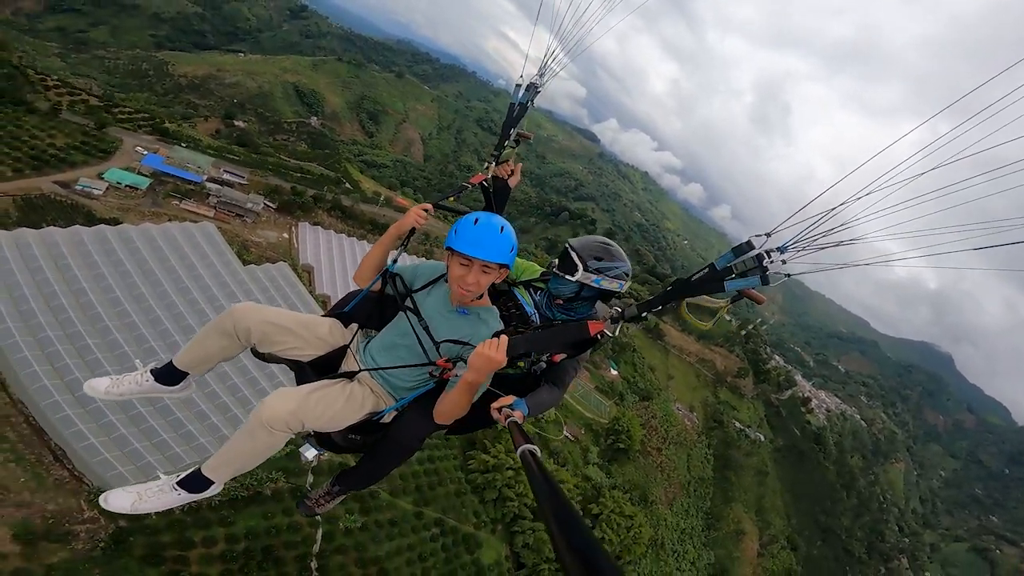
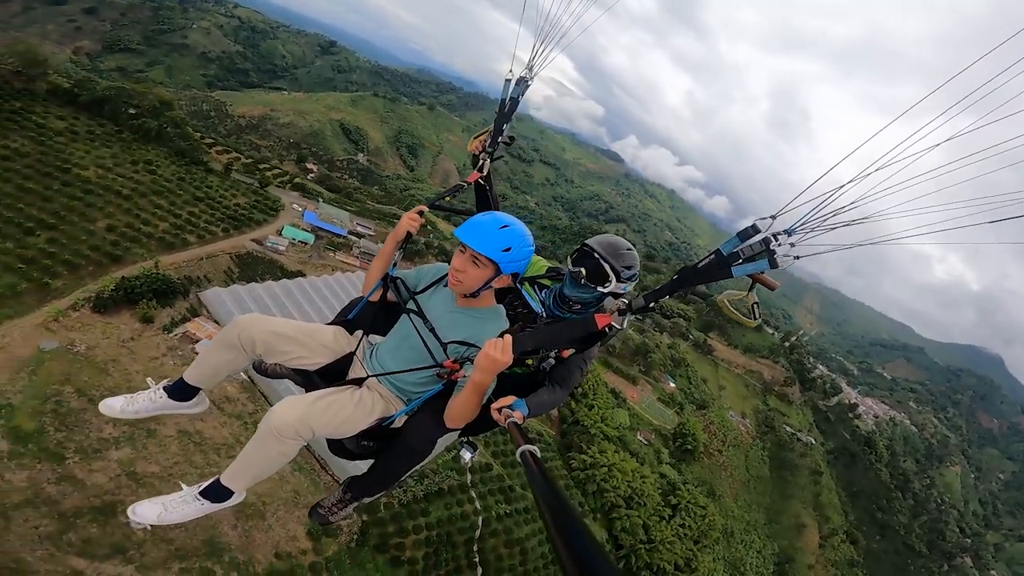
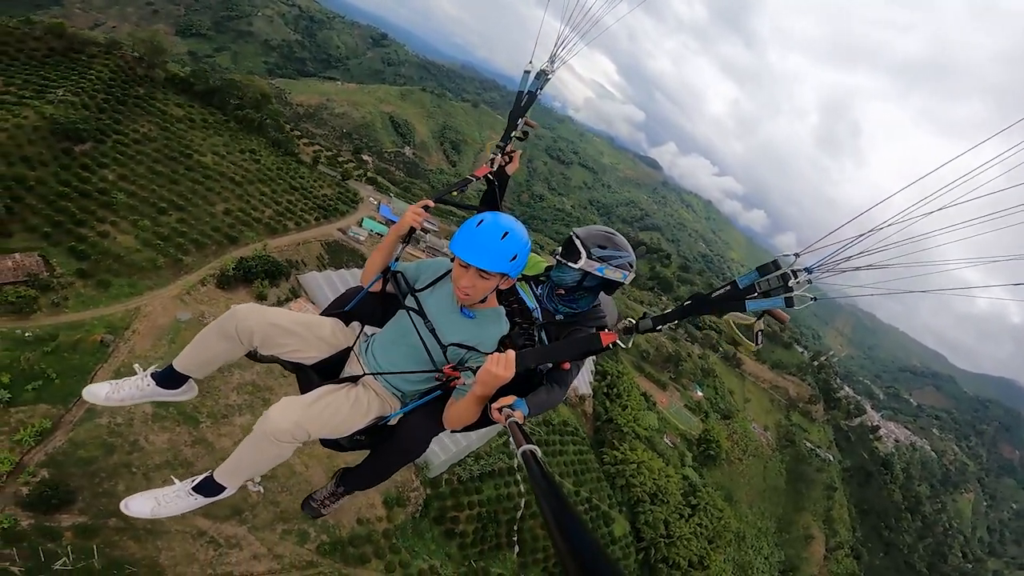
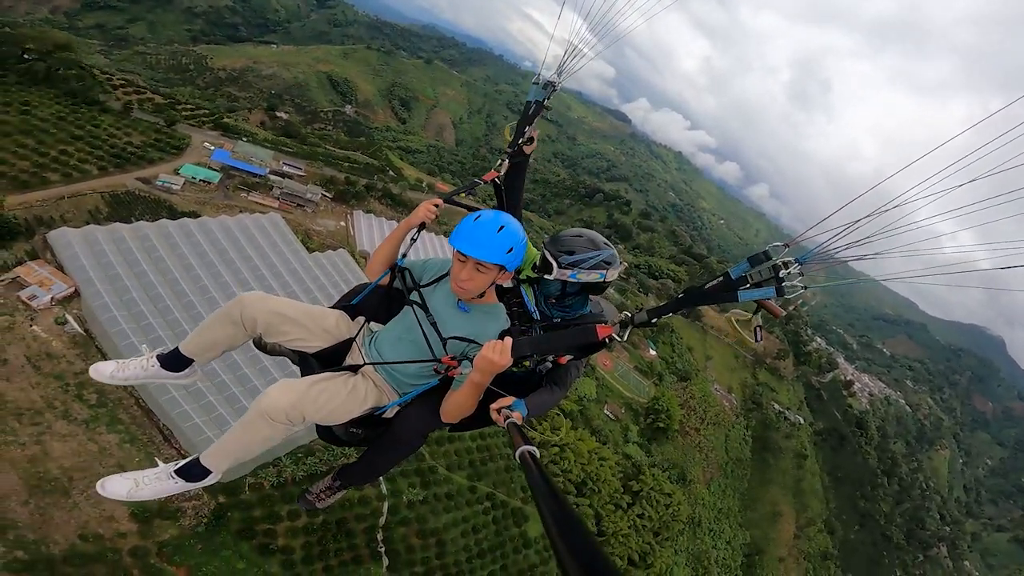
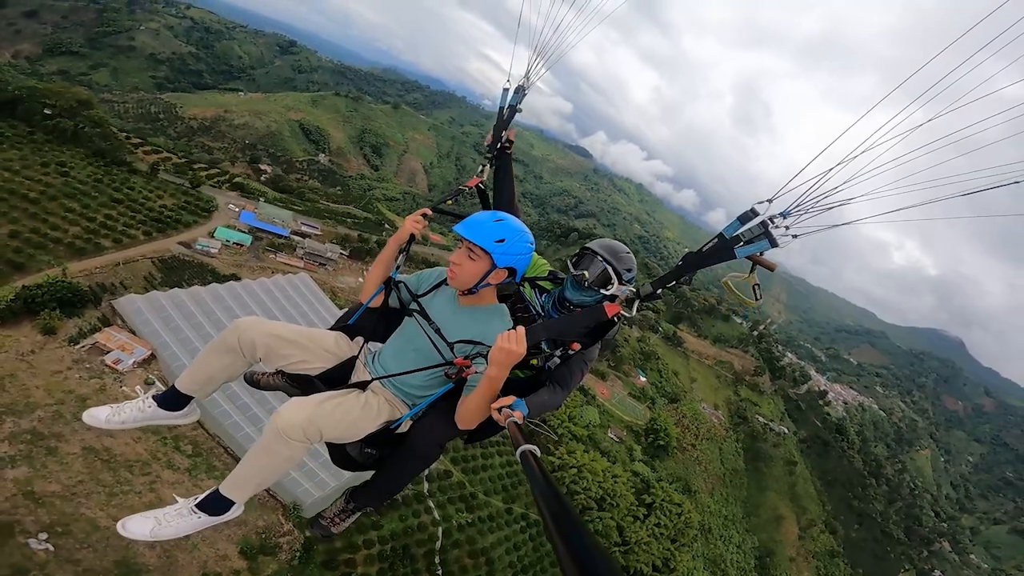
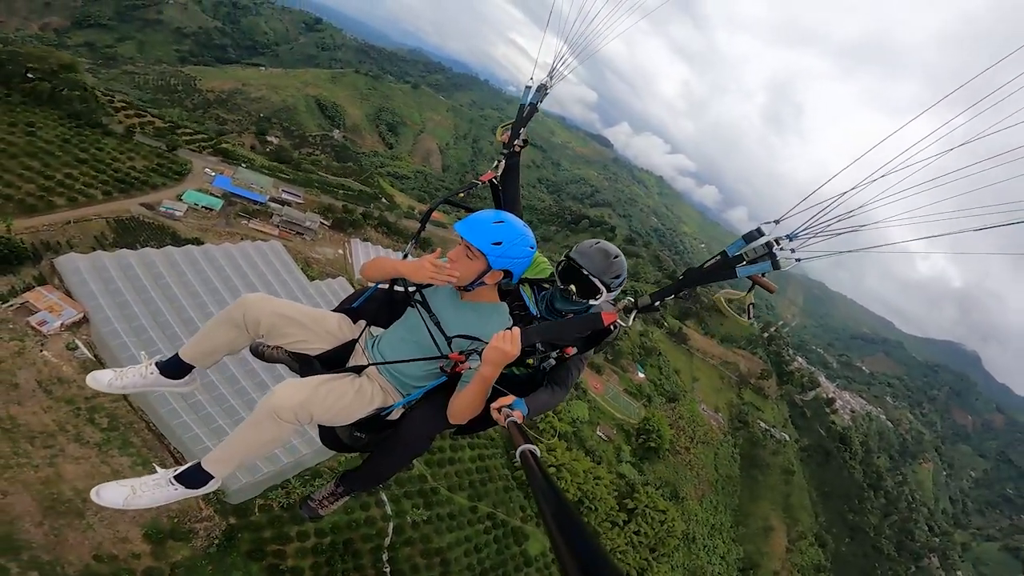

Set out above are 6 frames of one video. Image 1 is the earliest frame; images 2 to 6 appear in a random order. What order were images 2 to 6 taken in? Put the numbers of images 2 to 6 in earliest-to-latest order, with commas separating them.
4, 6, 5, 2, 3
